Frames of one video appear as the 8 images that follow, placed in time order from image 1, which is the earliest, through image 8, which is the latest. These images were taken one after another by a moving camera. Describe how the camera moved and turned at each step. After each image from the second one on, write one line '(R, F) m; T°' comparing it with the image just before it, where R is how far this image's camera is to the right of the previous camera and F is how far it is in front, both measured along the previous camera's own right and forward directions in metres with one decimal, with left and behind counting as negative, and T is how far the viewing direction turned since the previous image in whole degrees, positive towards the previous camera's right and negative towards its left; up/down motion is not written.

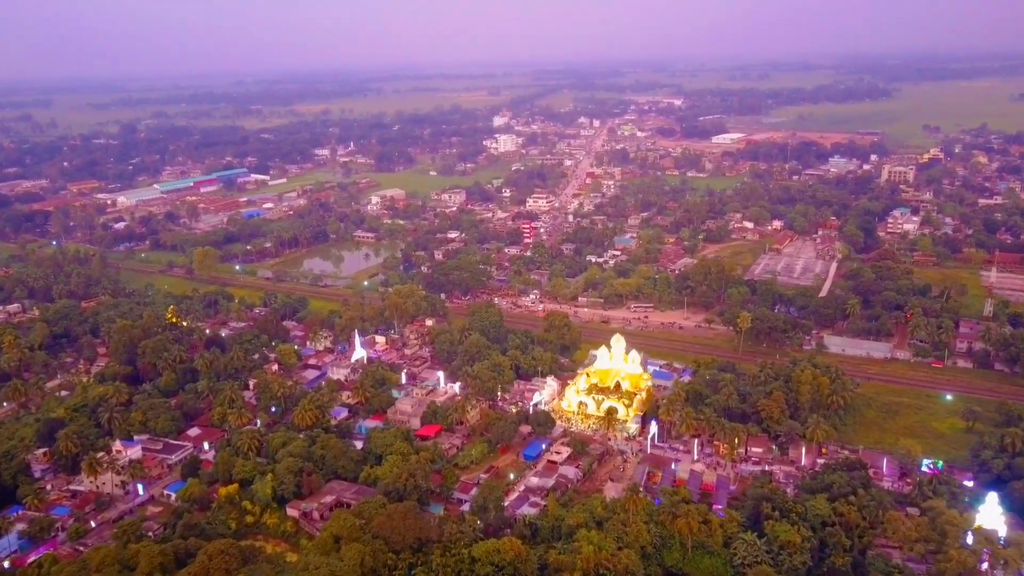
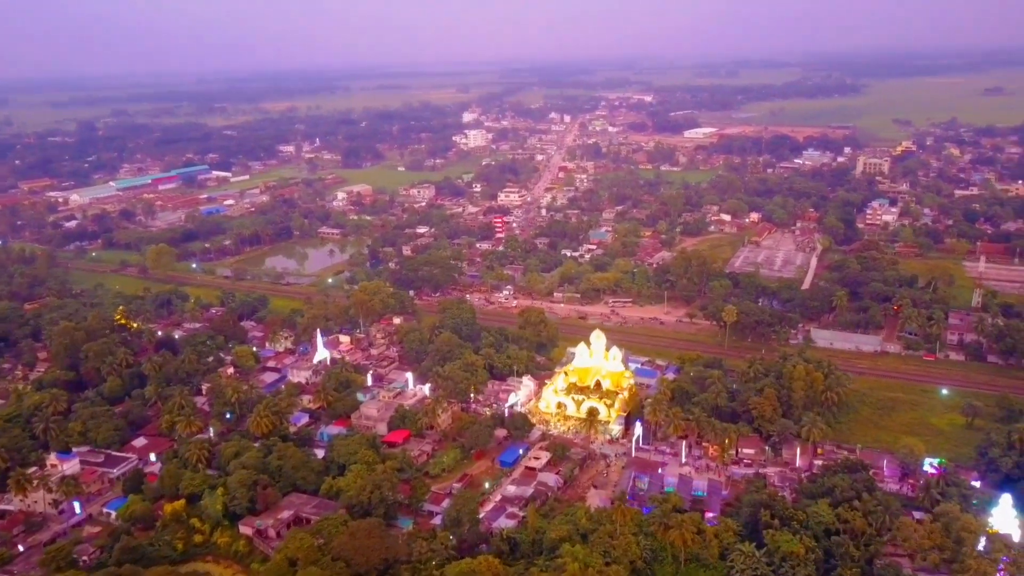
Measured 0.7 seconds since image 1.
(-0.1, +2.4) m; +2°
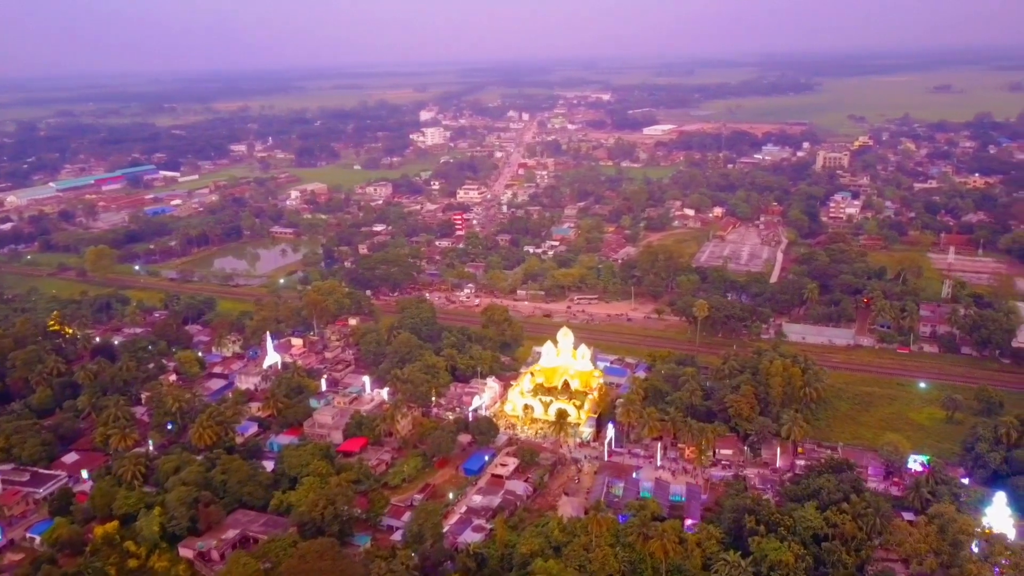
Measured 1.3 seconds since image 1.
(-0.1, +1.9) m; +3°
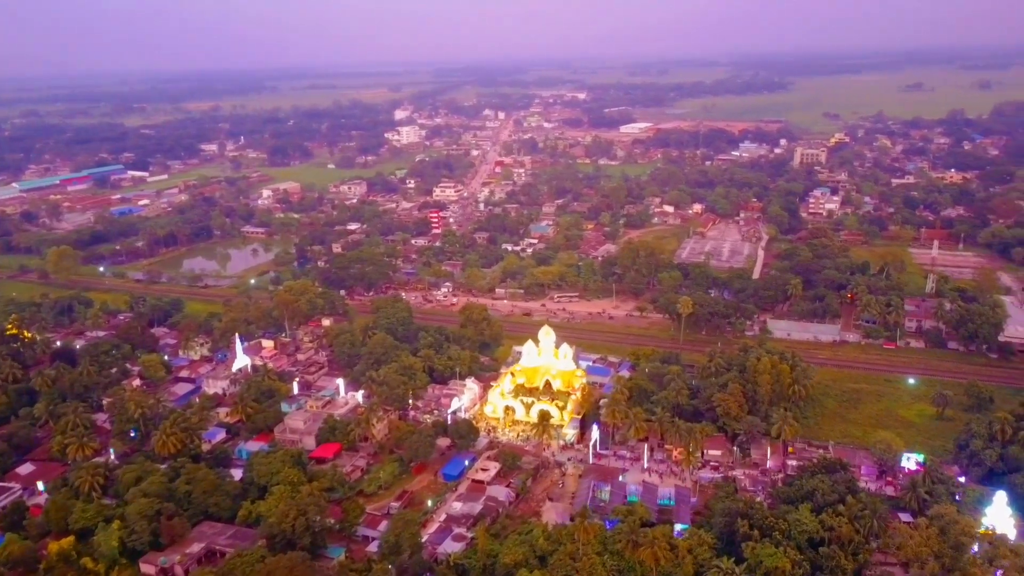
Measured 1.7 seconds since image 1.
(-0.1, +1.1) m; +2°
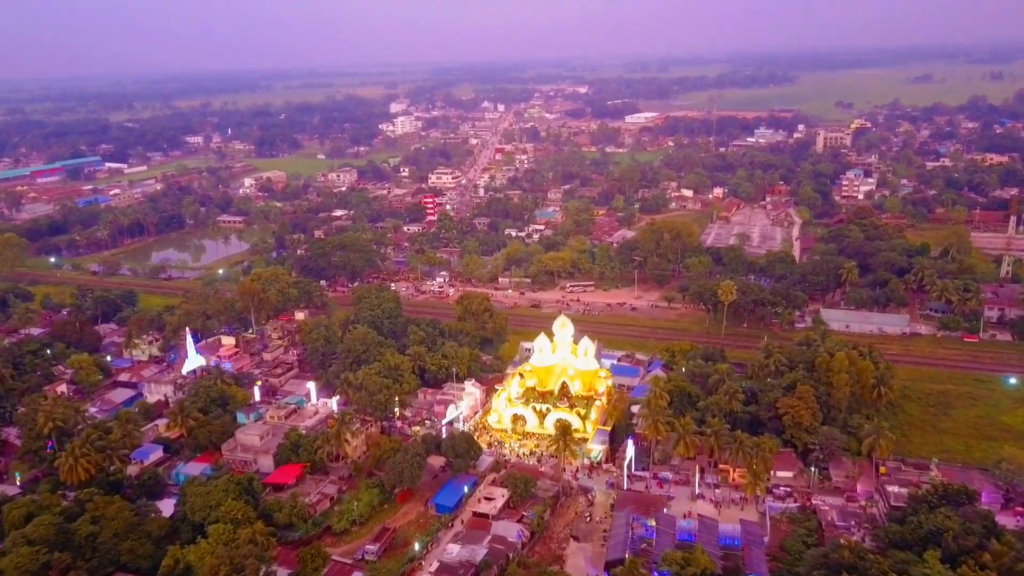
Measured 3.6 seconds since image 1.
(-0.3, +6.1) m; 0°
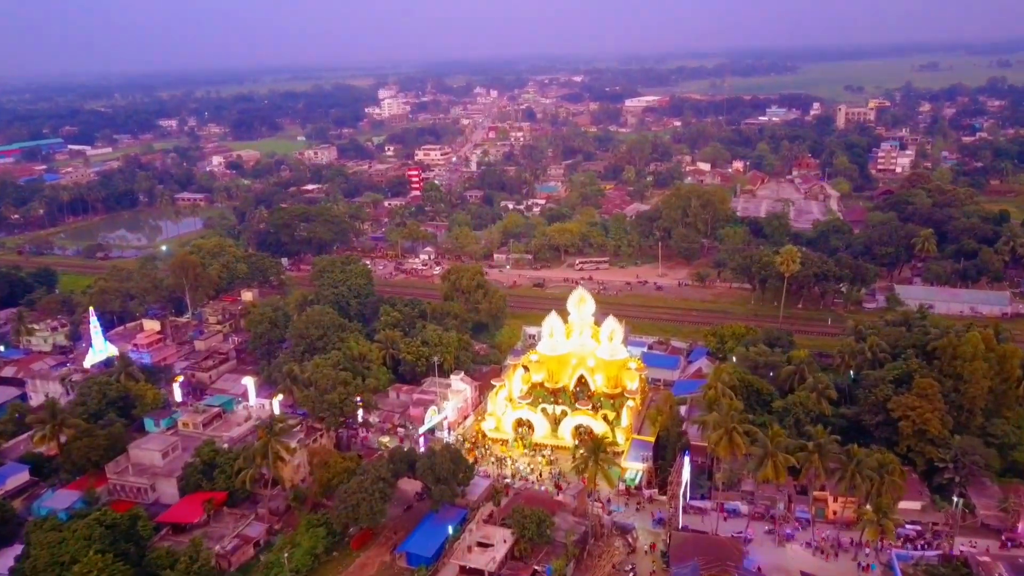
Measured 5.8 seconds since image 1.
(-0.2, +6.6) m; 0°
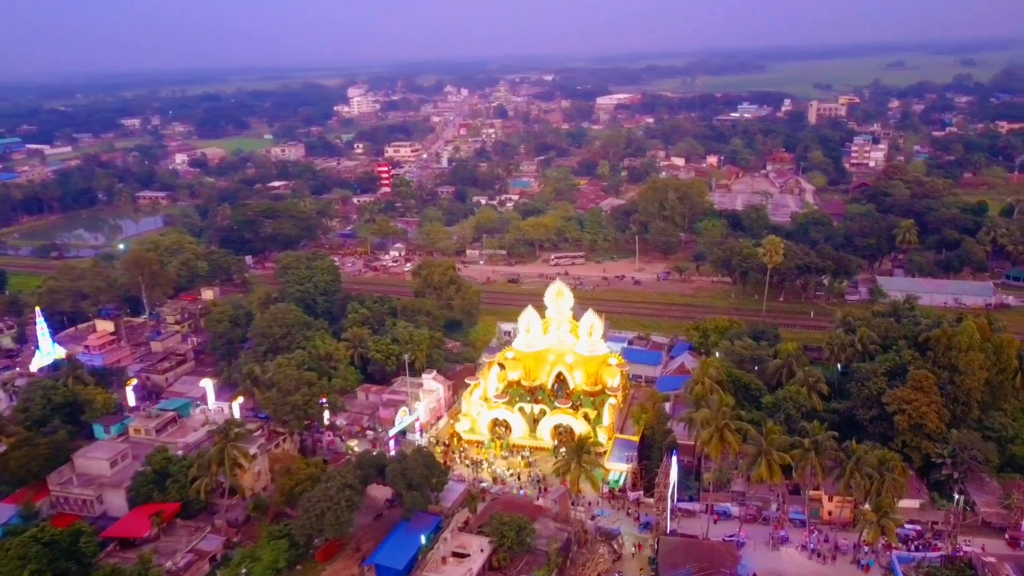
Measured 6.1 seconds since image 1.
(0.0, +1.0) m; +2°
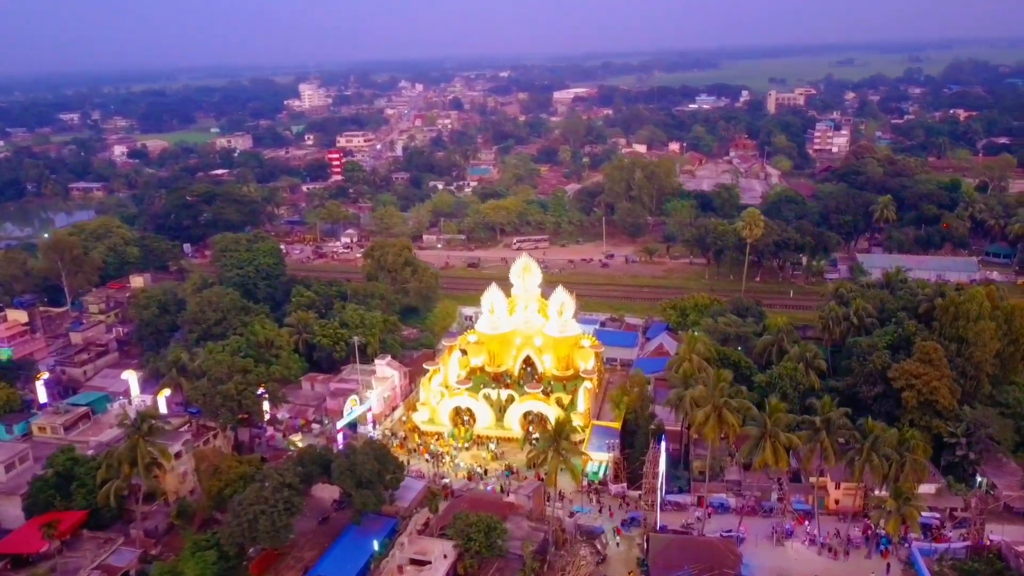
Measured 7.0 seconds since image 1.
(-0.1, +1.9) m; +3°
